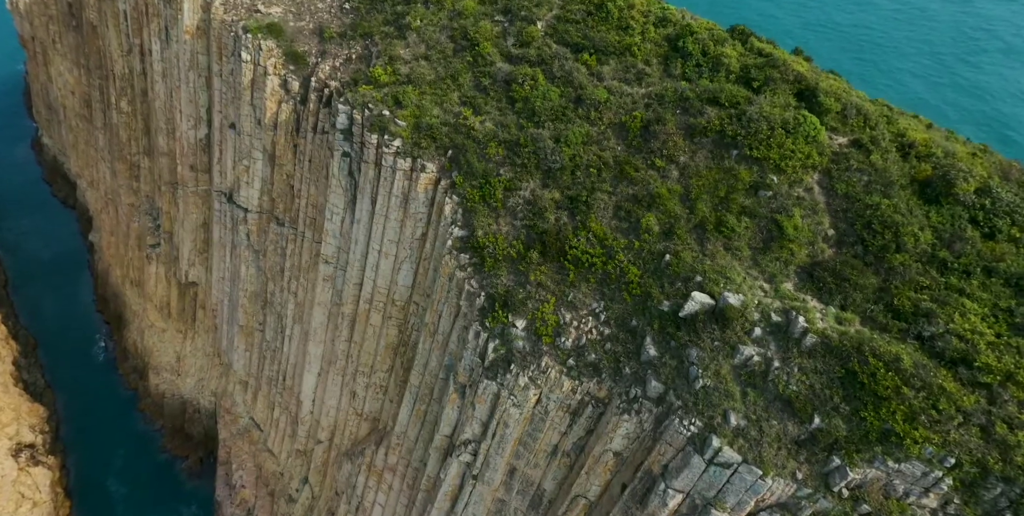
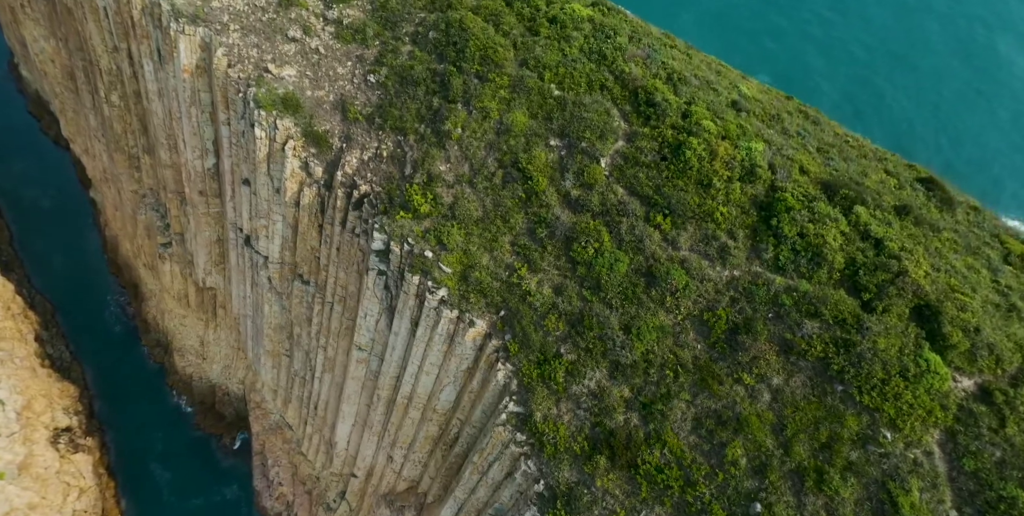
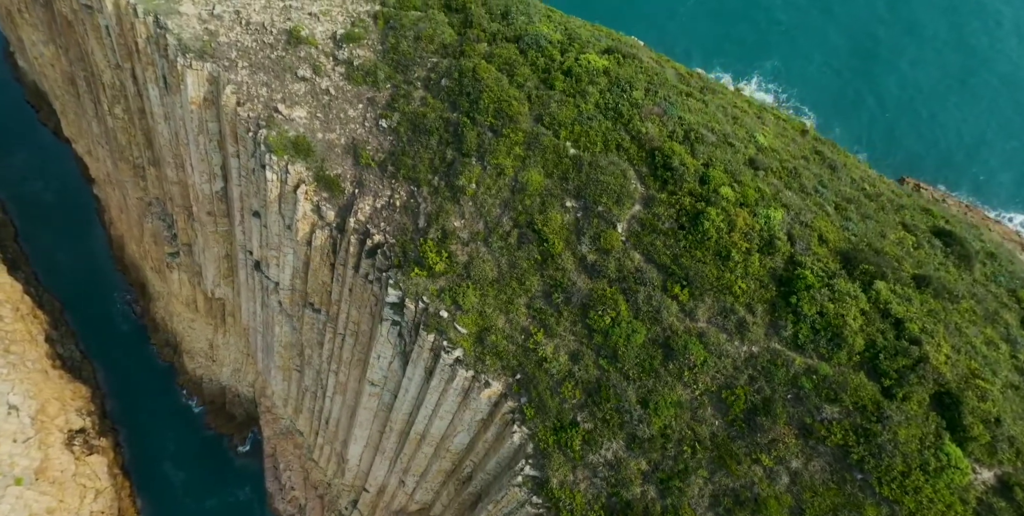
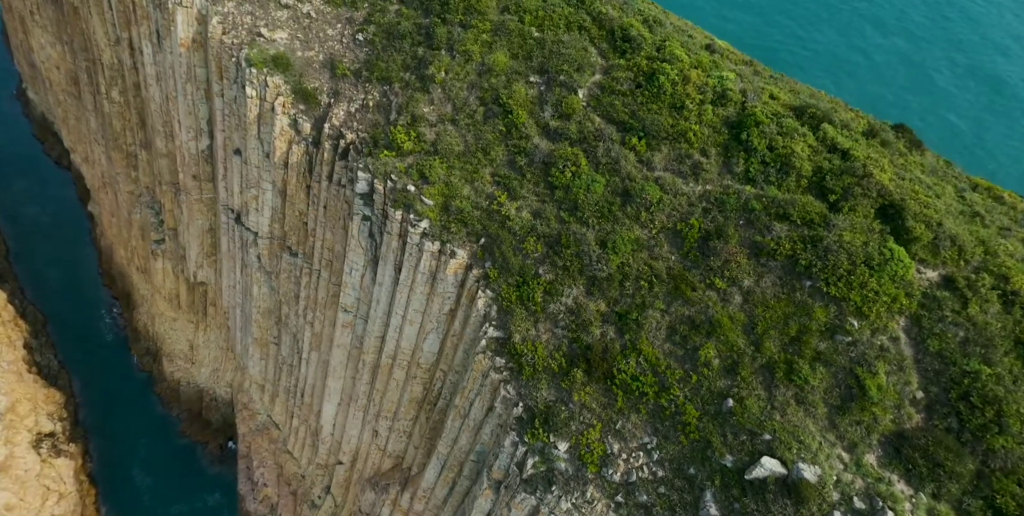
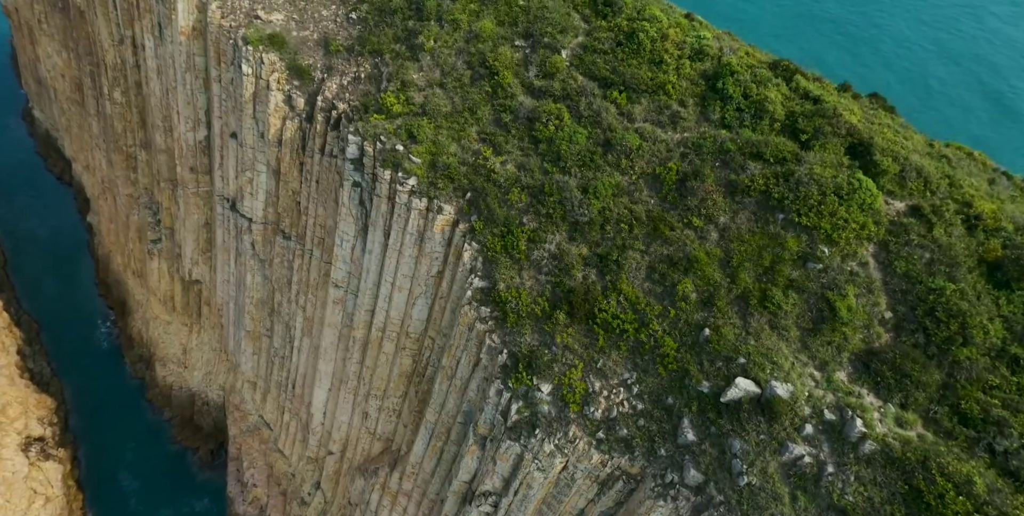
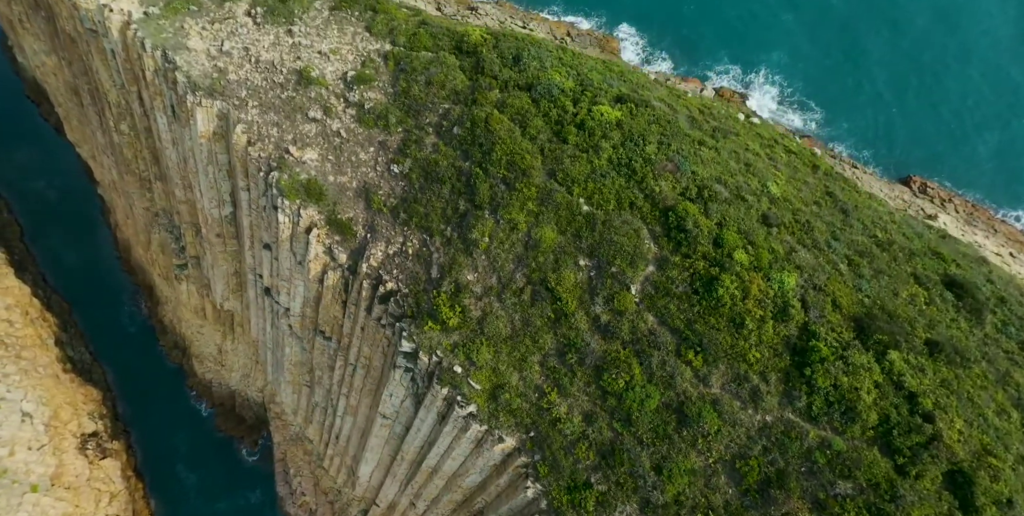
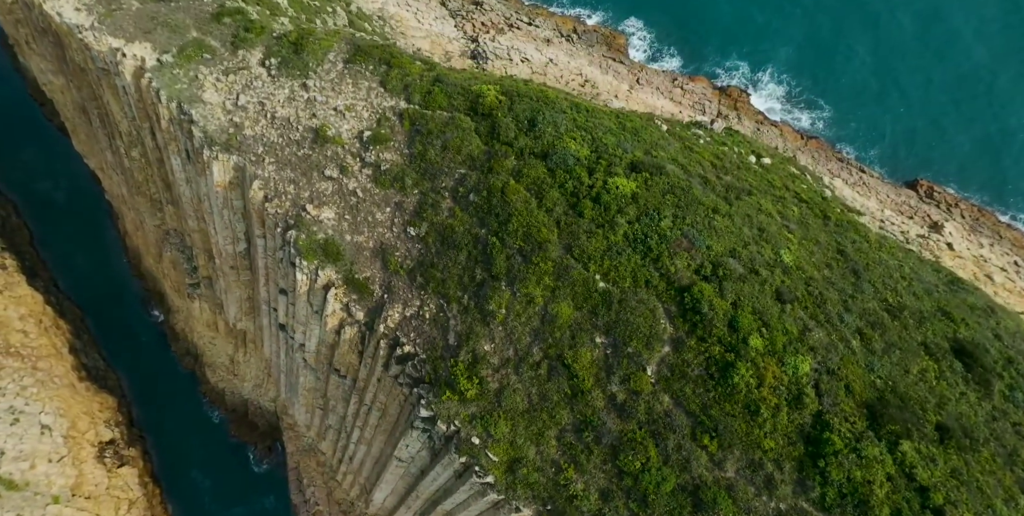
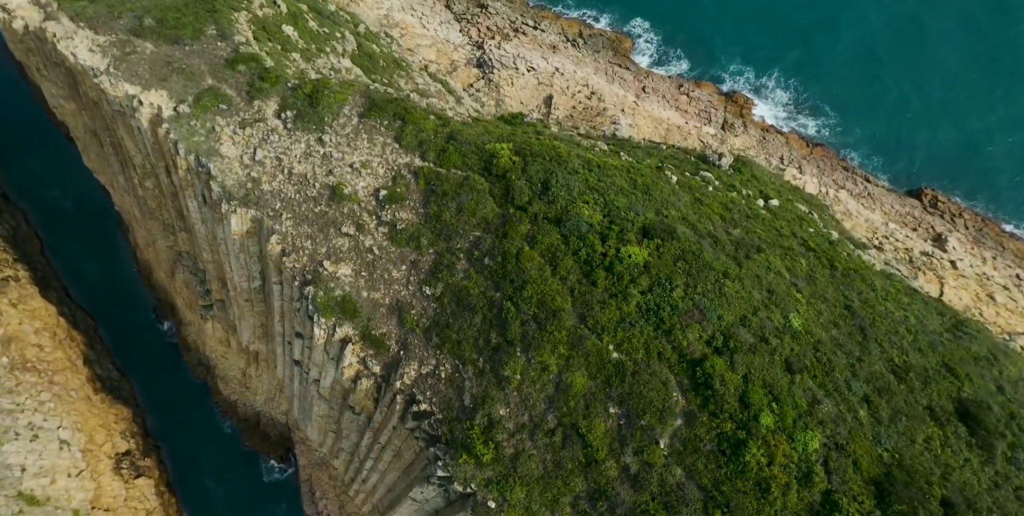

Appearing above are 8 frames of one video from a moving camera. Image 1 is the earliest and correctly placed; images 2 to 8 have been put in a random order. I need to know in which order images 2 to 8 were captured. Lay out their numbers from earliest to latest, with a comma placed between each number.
5, 4, 2, 3, 6, 7, 8
